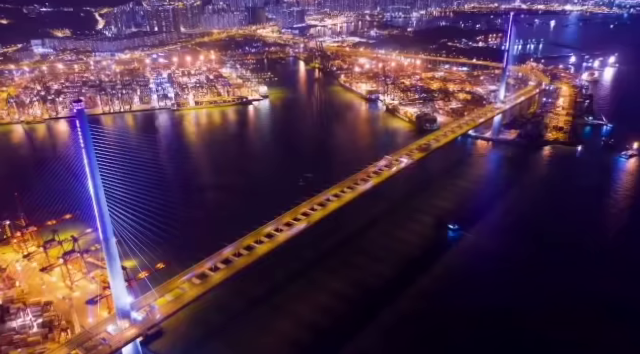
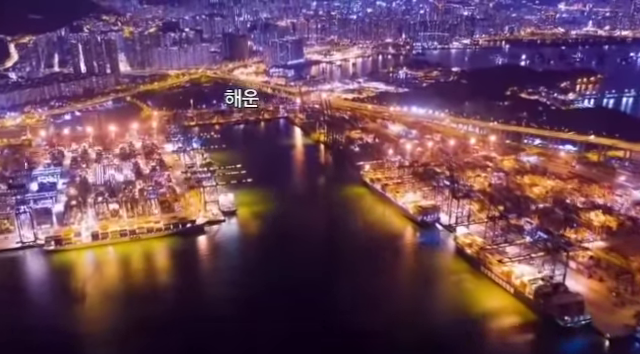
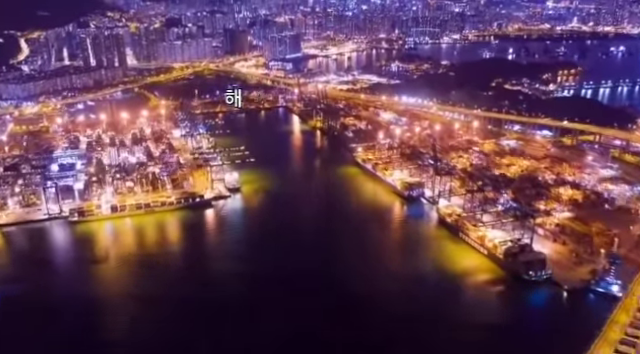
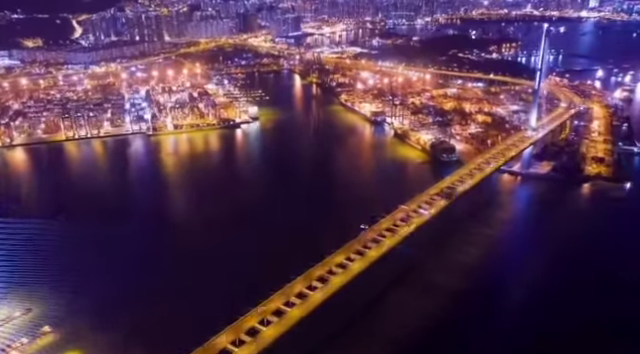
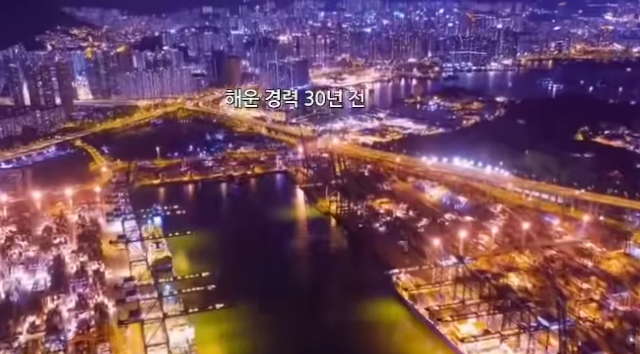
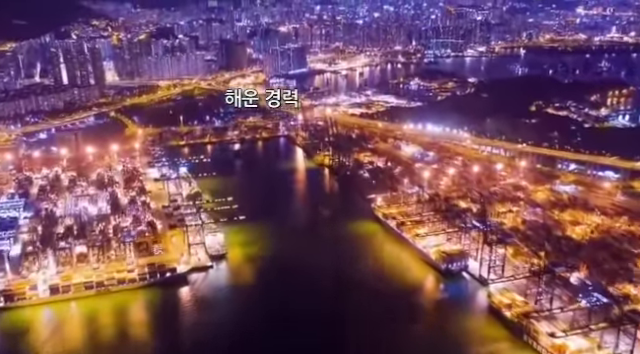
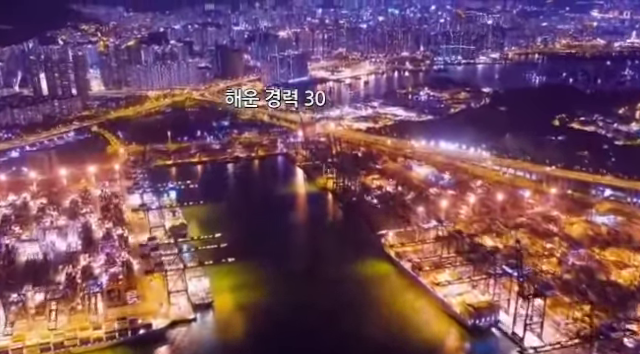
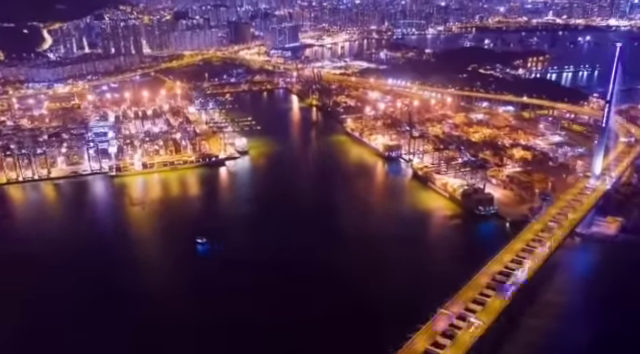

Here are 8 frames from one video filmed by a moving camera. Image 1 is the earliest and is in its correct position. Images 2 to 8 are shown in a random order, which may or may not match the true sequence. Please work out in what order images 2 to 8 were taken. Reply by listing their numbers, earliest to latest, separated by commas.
4, 8, 3, 2, 6, 7, 5
